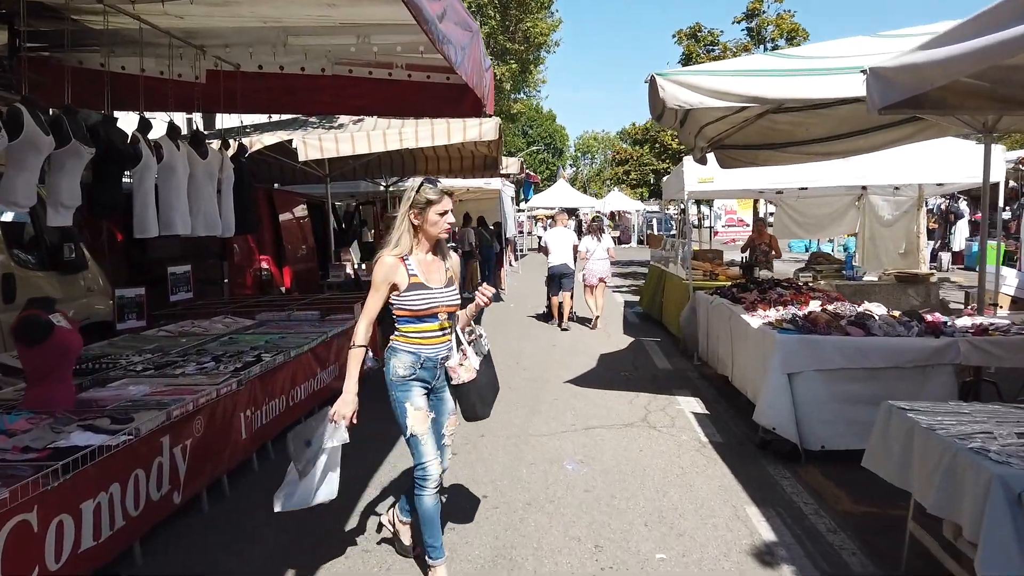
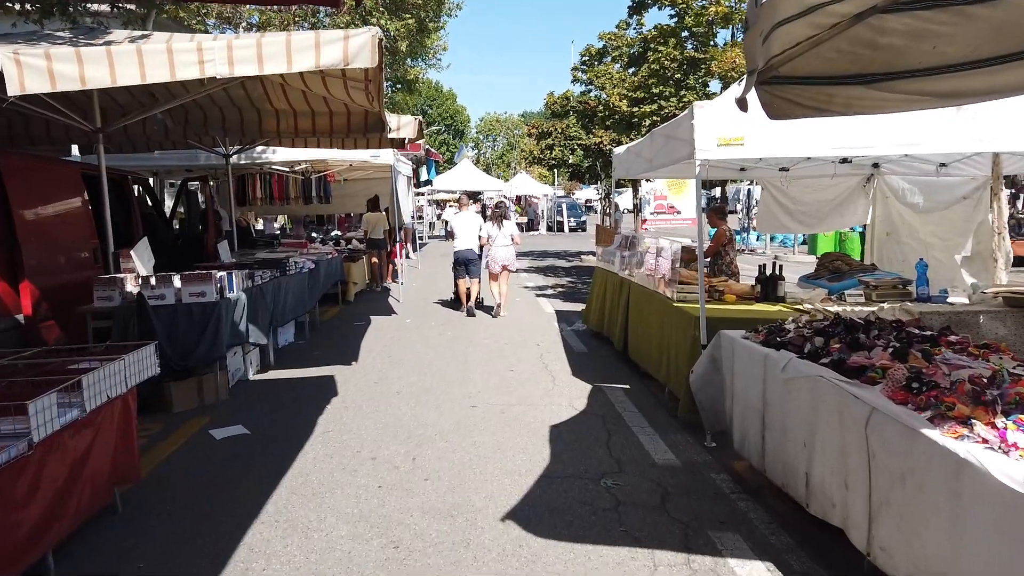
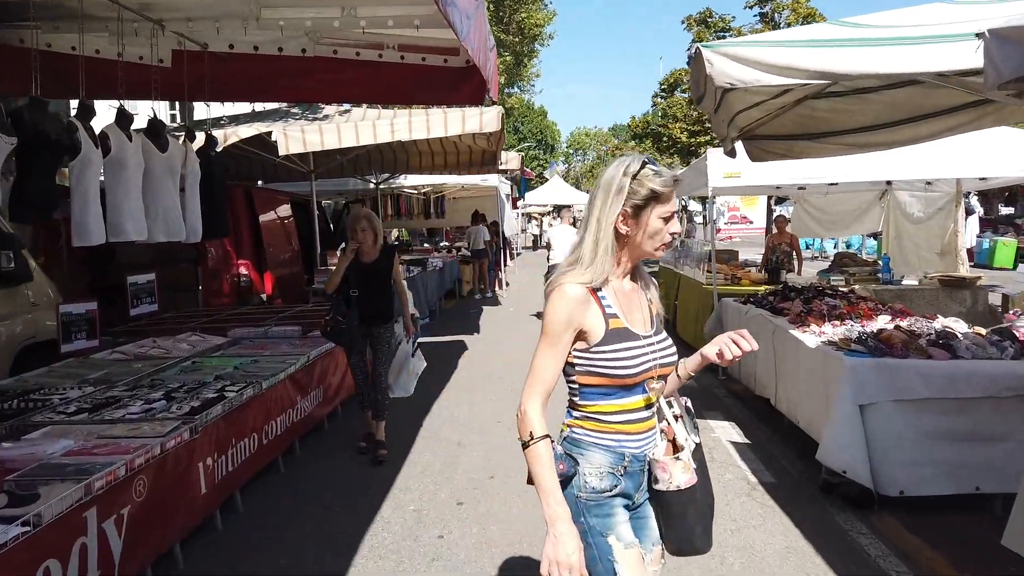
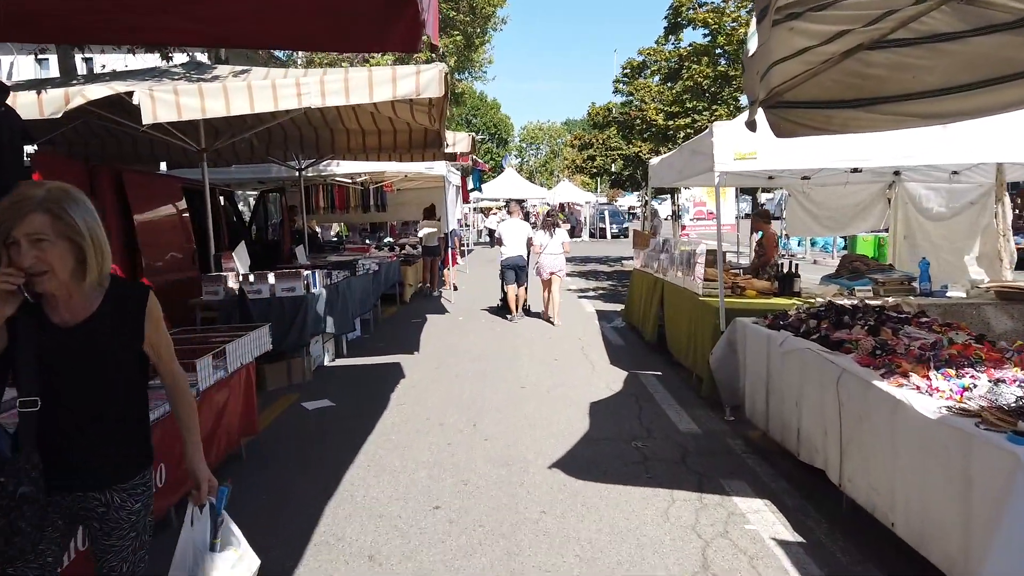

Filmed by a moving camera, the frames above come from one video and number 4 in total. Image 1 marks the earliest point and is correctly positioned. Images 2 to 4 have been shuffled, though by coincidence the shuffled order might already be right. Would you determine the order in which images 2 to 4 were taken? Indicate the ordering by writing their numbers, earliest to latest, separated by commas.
3, 4, 2
